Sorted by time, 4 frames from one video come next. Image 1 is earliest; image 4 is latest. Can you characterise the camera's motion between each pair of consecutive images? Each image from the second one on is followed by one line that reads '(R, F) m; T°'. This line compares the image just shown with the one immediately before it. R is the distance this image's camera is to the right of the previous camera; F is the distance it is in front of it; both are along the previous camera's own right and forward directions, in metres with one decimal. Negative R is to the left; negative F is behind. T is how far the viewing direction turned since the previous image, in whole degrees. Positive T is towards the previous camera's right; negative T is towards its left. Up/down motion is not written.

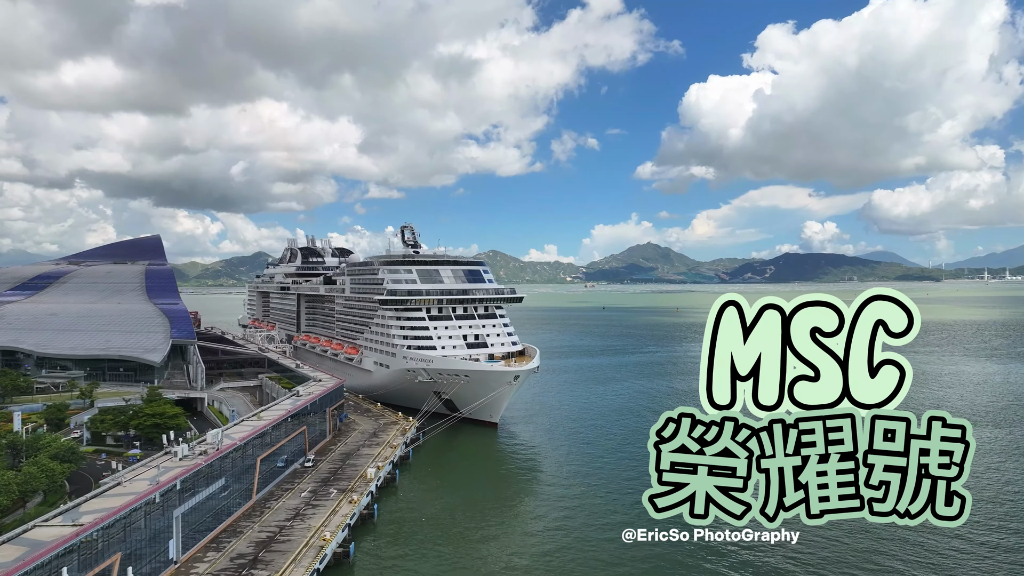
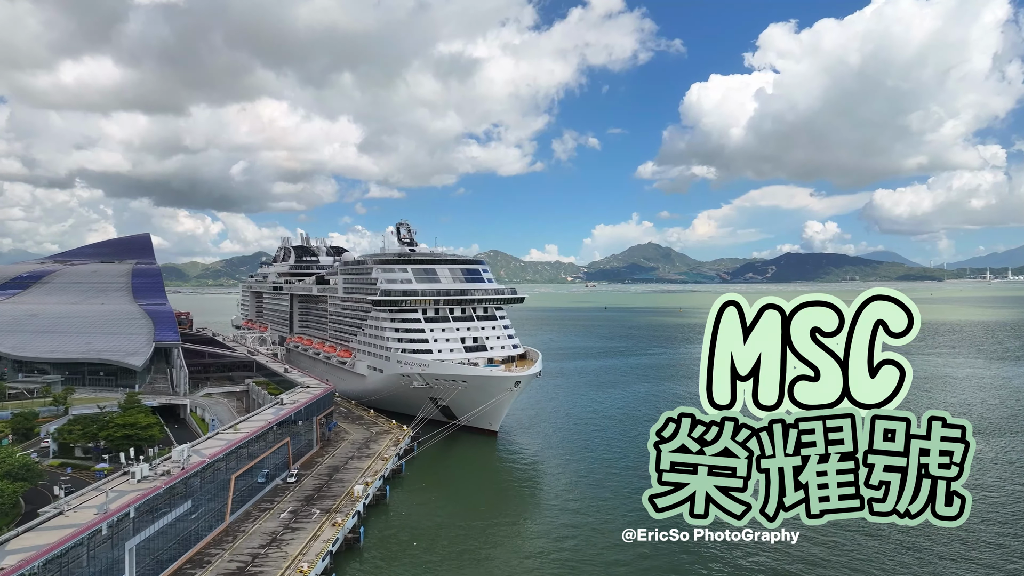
(+0.1, +0.8) m; 0°
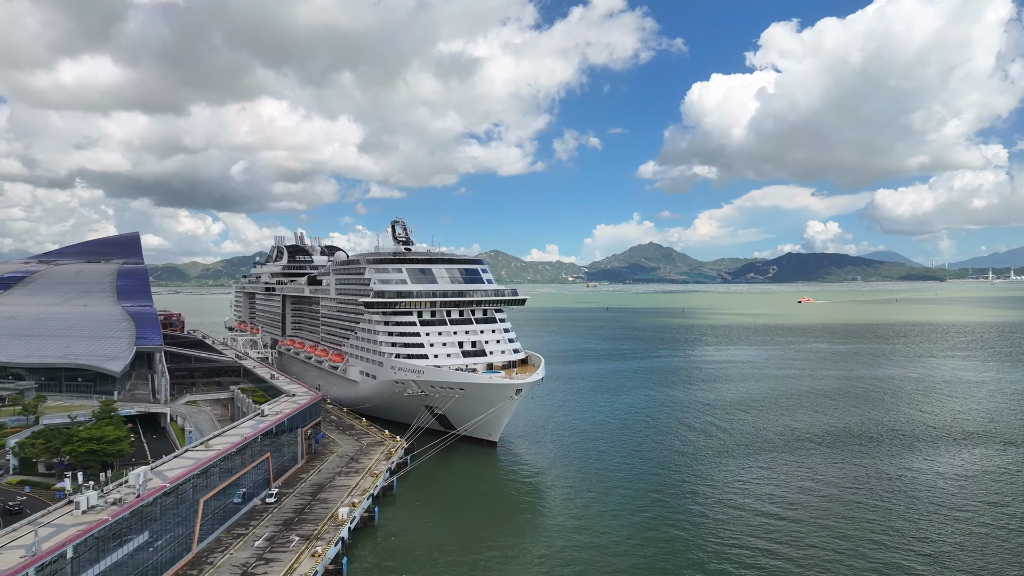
(0.0, +1.0) m; 0°
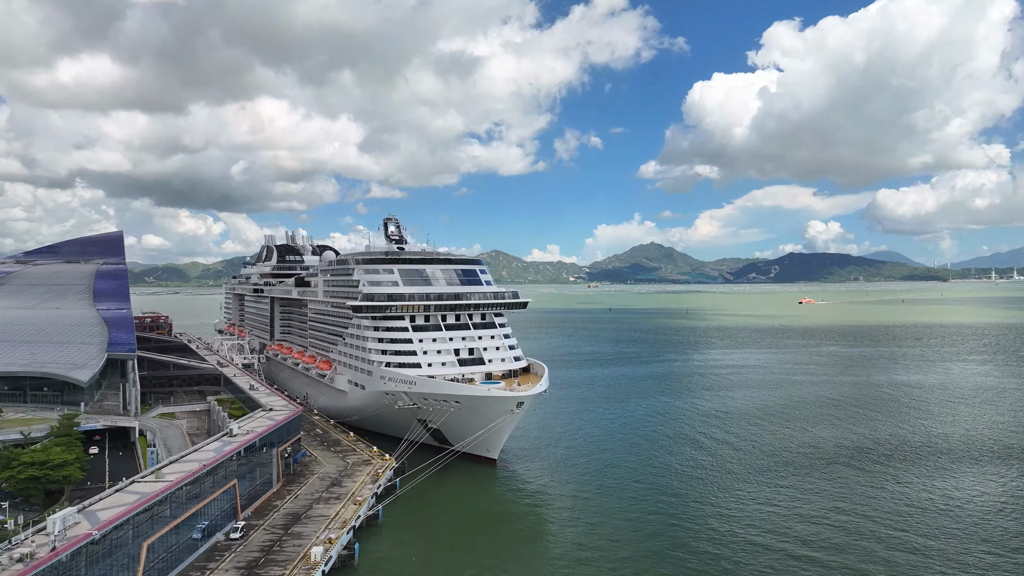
(0.0, +1.3) m; 0°
